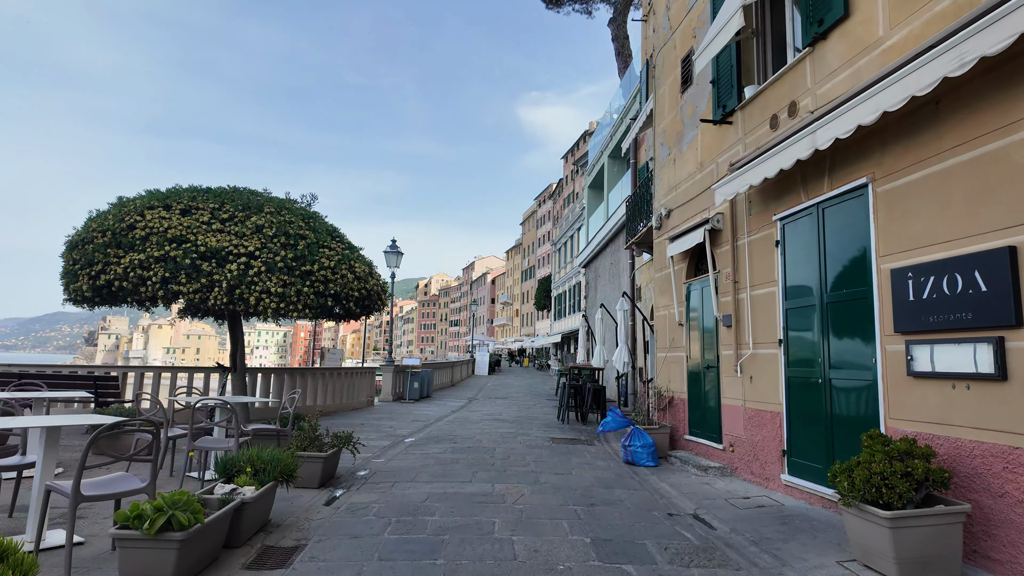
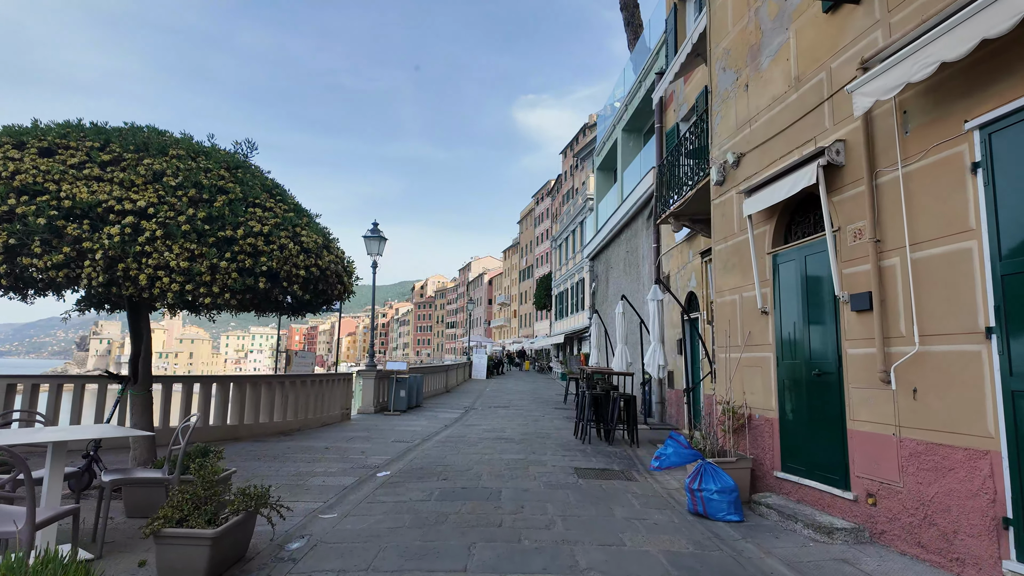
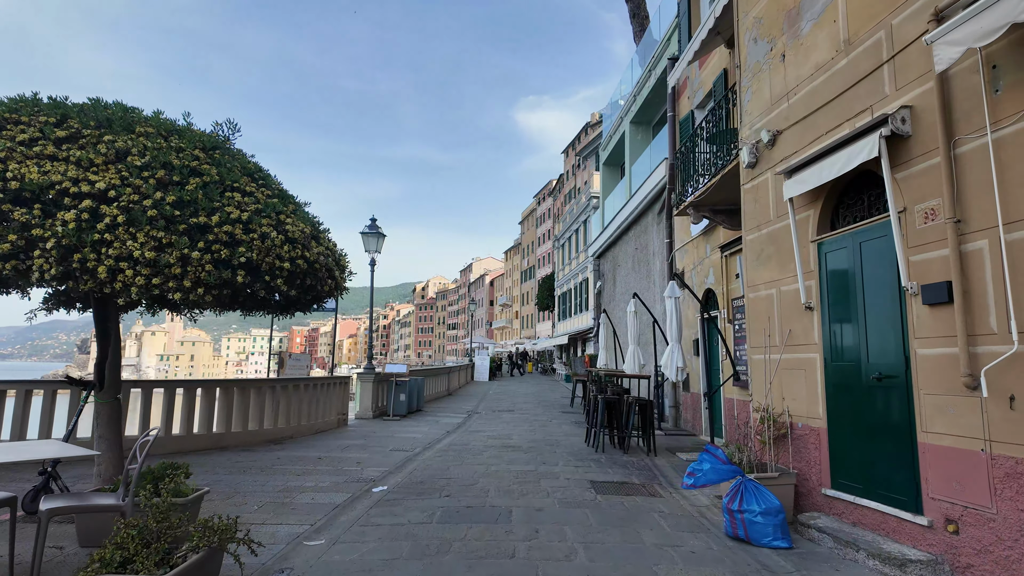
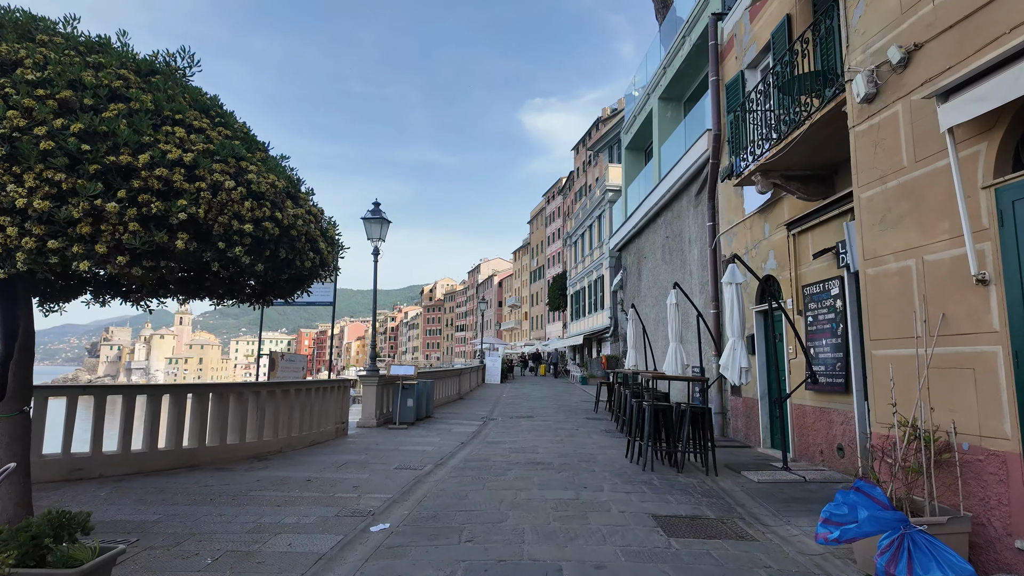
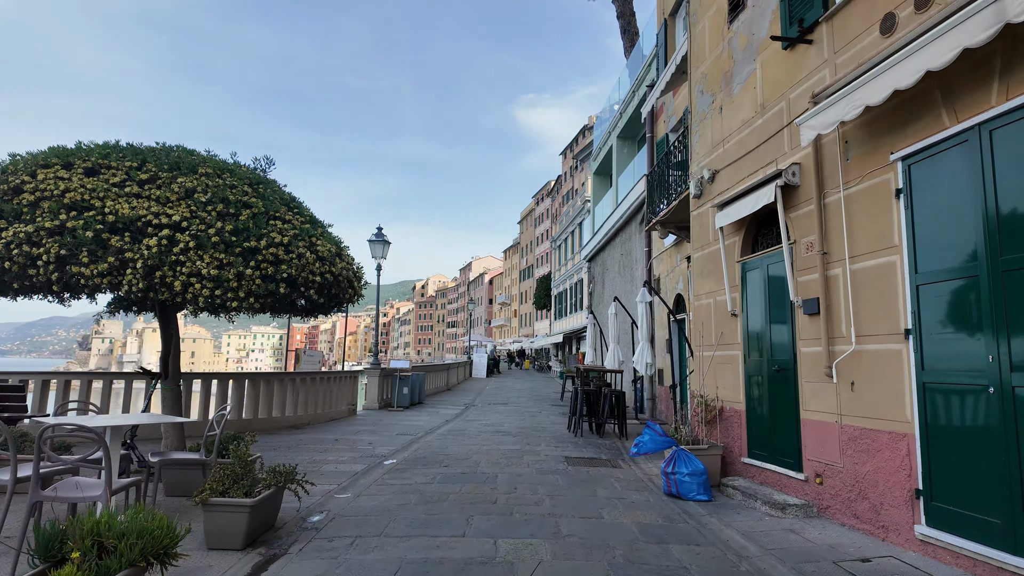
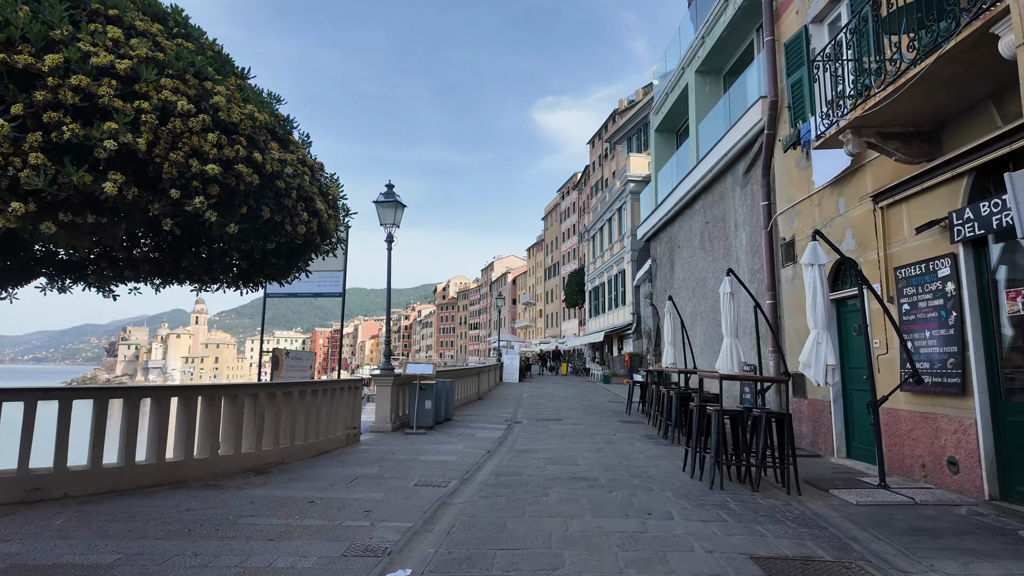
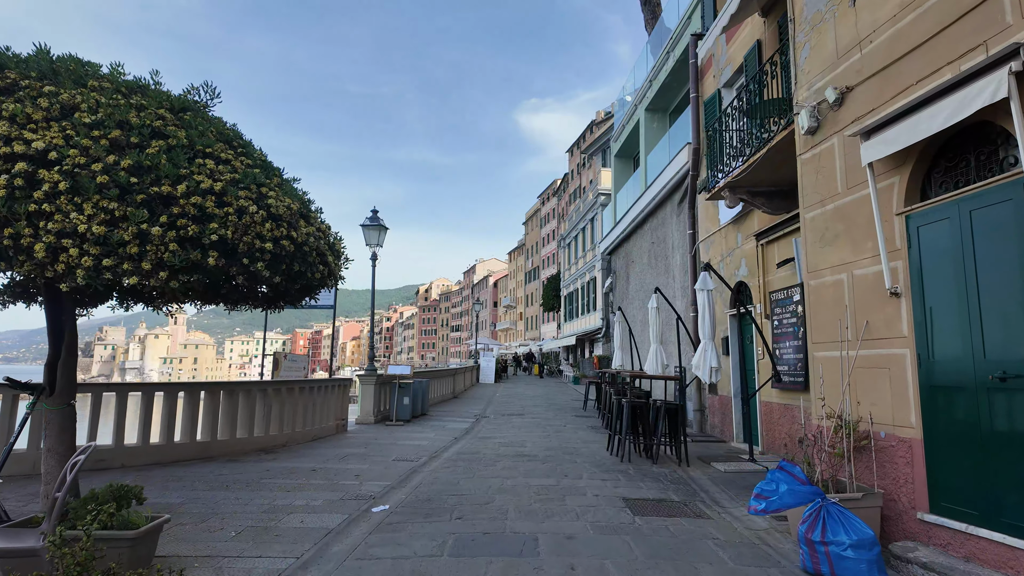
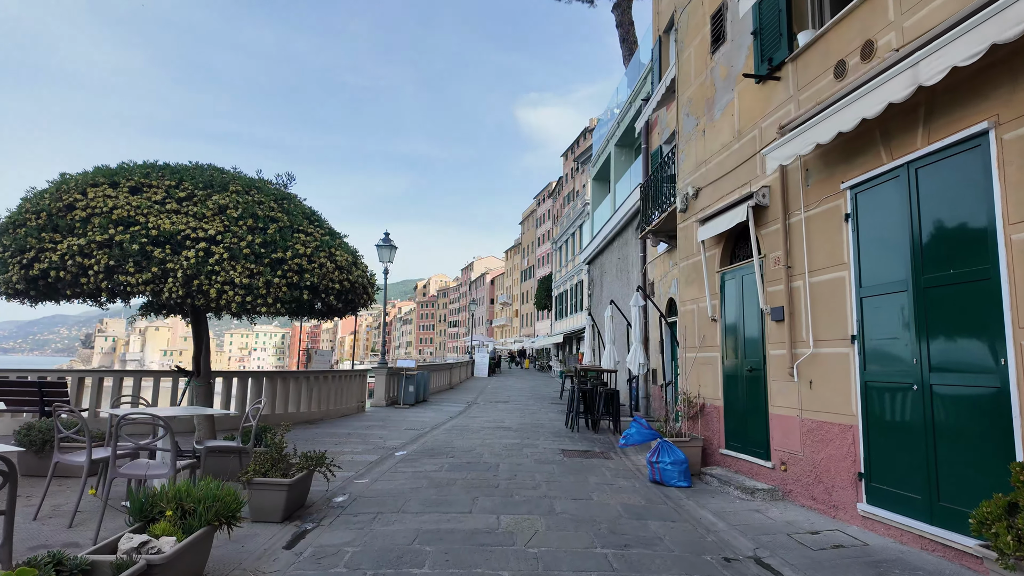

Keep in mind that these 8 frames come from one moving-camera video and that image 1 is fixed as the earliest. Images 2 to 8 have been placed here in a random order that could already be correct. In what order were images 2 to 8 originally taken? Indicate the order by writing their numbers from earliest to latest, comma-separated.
8, 5, 2, 3, 7, 4, 6
